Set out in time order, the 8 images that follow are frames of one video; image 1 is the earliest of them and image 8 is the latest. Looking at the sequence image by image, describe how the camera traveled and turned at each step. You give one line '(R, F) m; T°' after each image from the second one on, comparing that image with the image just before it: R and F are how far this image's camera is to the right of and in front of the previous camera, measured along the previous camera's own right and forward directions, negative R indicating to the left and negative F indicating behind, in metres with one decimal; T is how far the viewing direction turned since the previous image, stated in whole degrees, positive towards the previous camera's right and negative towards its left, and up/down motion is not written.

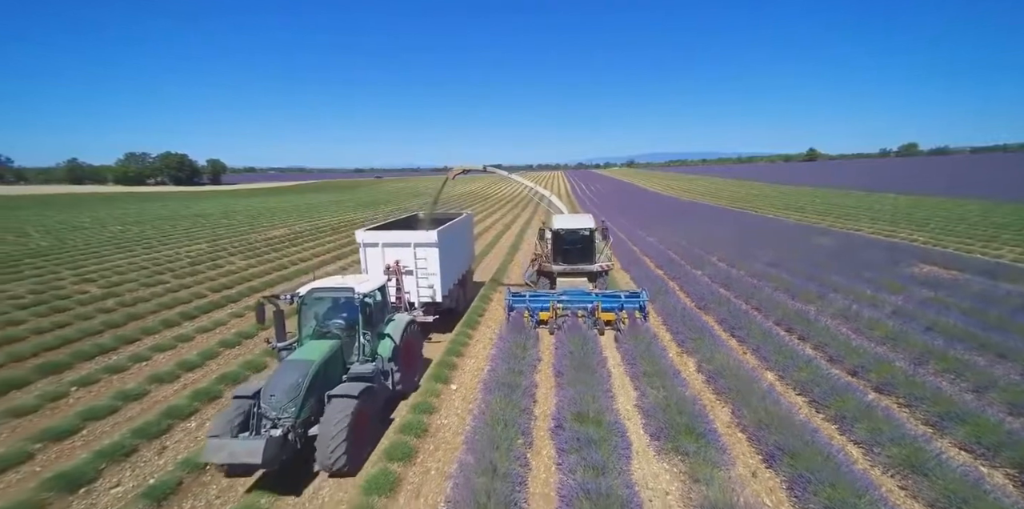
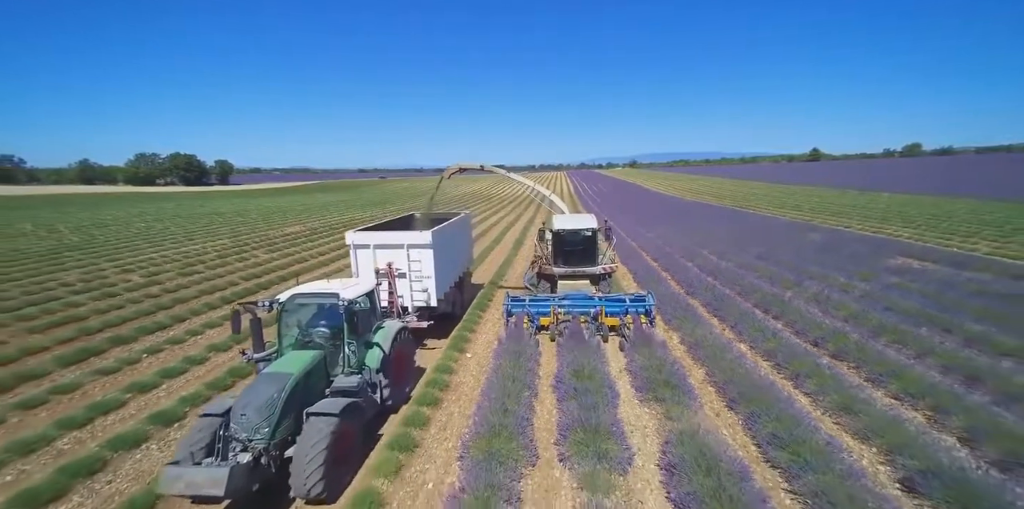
(+0.1, +0.5) m; 0°
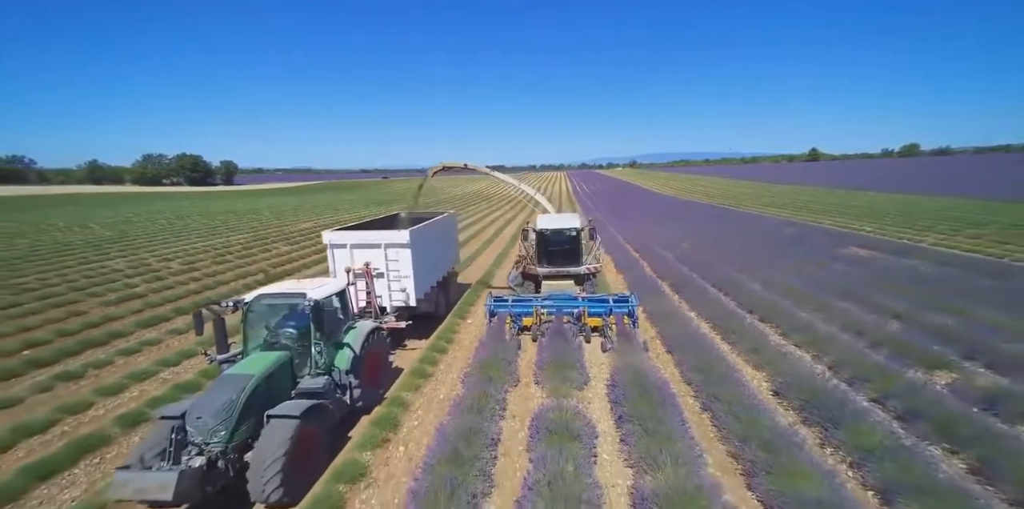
(+0.4, +0.1) m; 0°
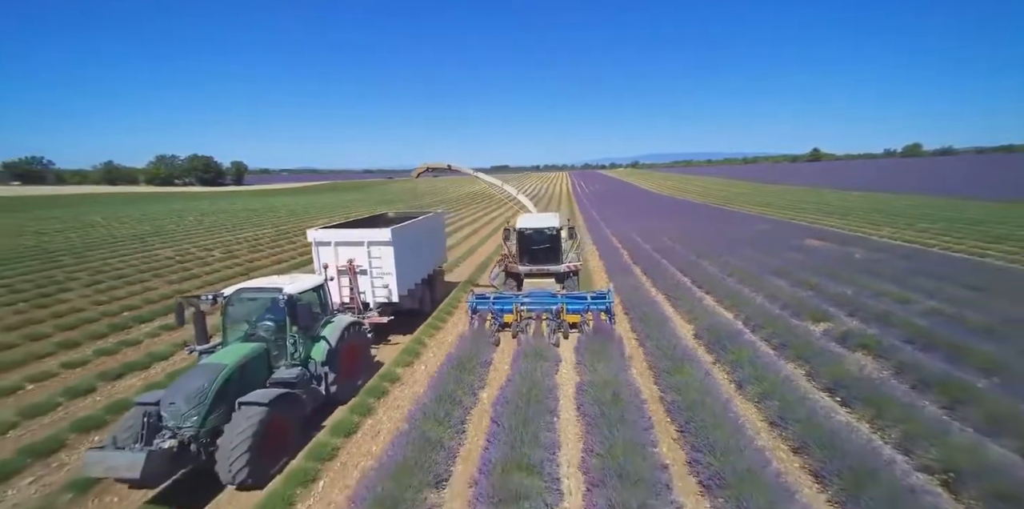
(+0.5, -0.3) m; 0°
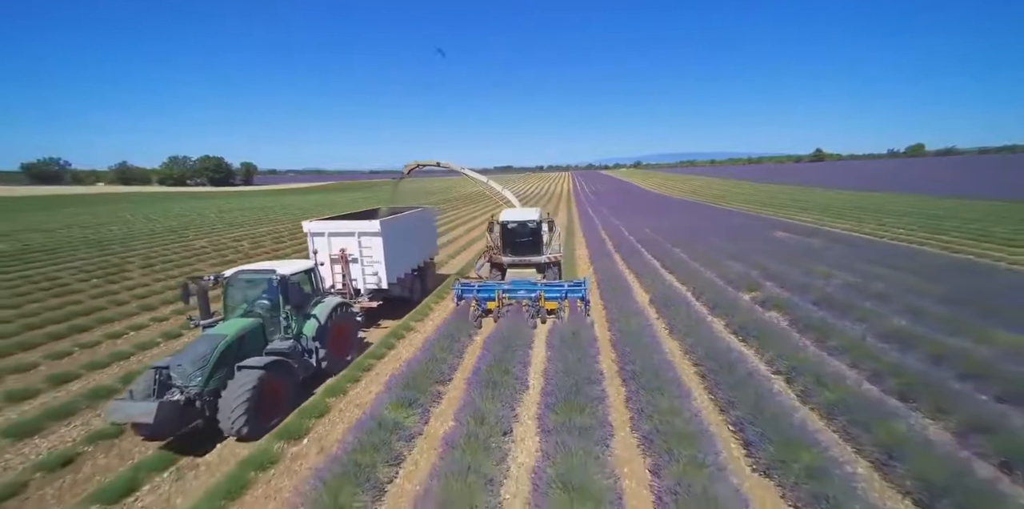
(+0.5, -0.7) m; 0°
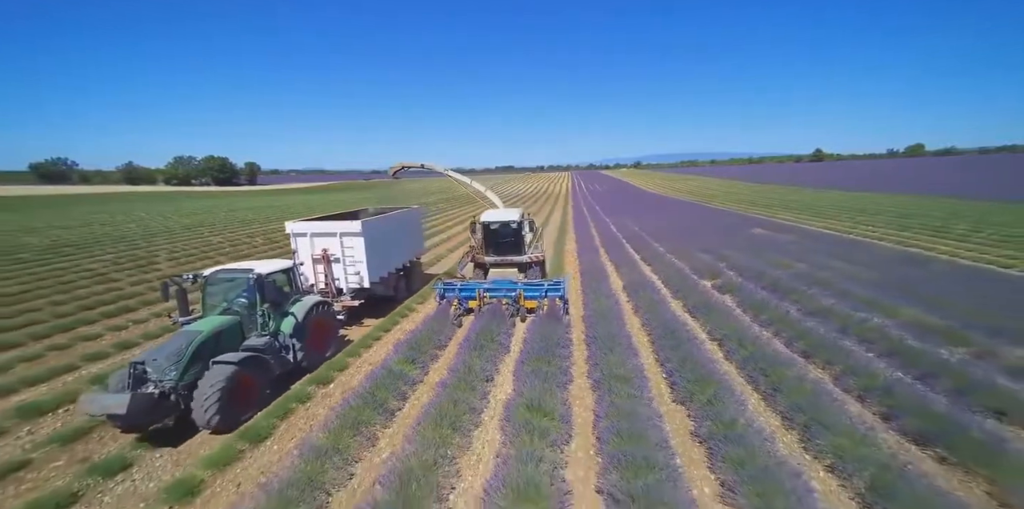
(+0.5, -0.2) m; 0°
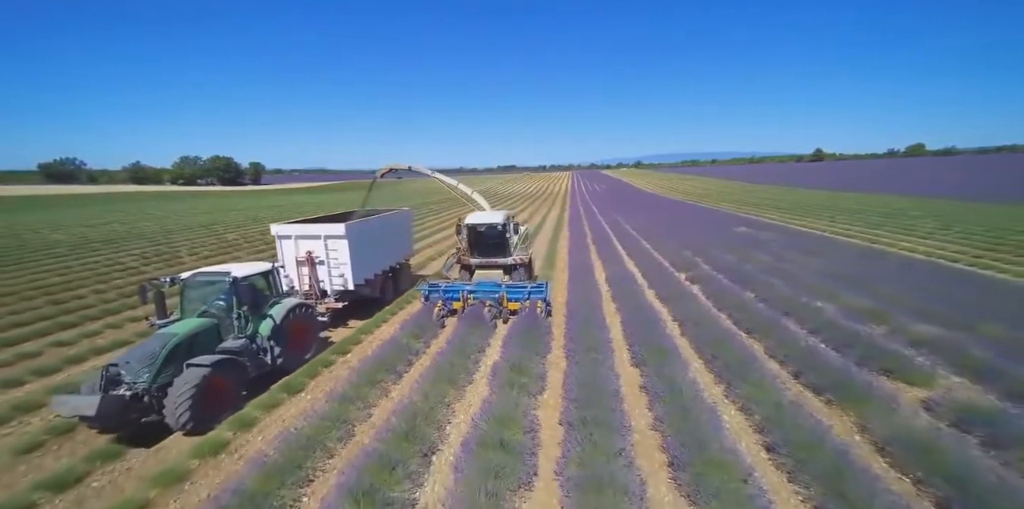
(+0.5, -0.1) m; 0°
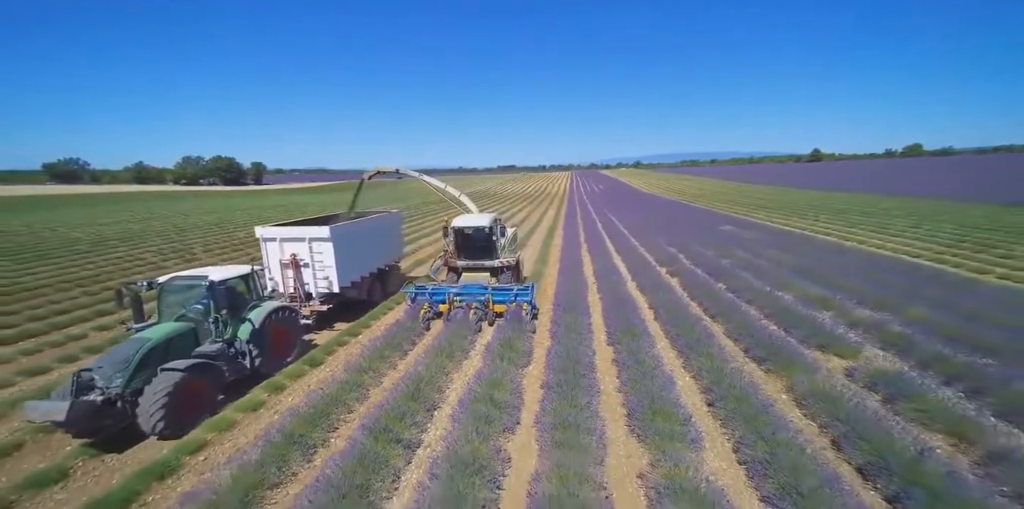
(+0.4, 0.0) m; 0°
